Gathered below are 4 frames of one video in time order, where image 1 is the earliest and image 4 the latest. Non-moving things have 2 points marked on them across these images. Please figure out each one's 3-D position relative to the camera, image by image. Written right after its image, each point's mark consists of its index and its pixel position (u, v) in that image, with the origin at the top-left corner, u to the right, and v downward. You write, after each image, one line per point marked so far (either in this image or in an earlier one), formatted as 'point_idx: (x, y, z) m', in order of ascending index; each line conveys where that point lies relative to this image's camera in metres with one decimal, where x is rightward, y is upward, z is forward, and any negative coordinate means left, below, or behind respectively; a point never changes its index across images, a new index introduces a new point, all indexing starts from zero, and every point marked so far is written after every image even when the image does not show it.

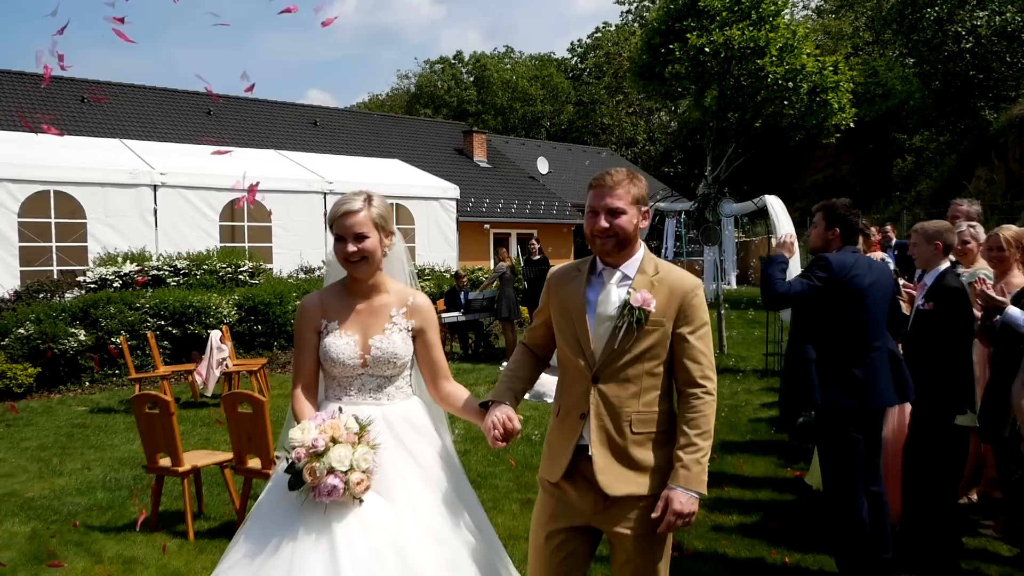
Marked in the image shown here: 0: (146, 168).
0: (-6.6, +2.2, +14.0) m
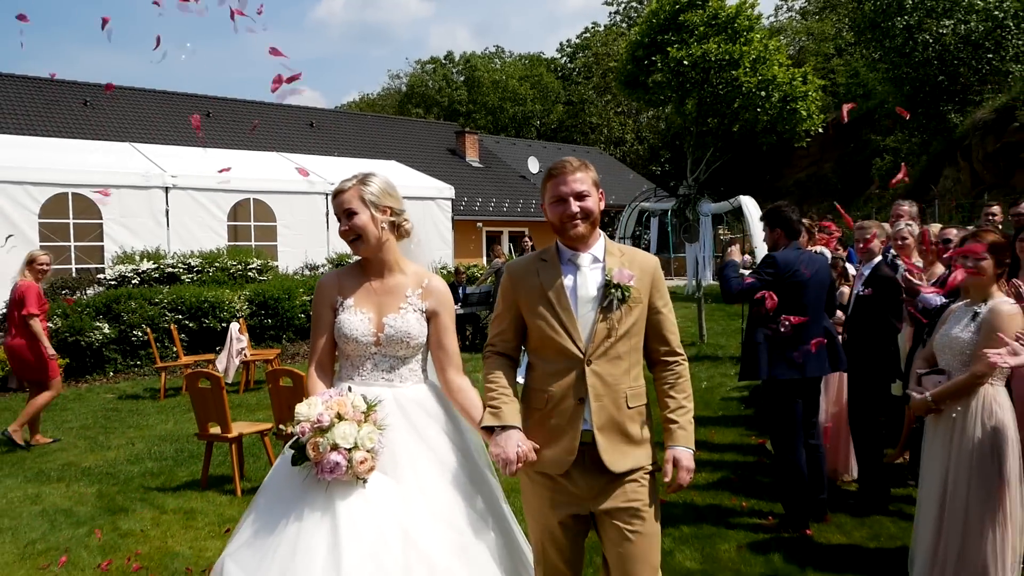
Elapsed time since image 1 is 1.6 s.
0: (-6.8, +2.2, +14.8) m
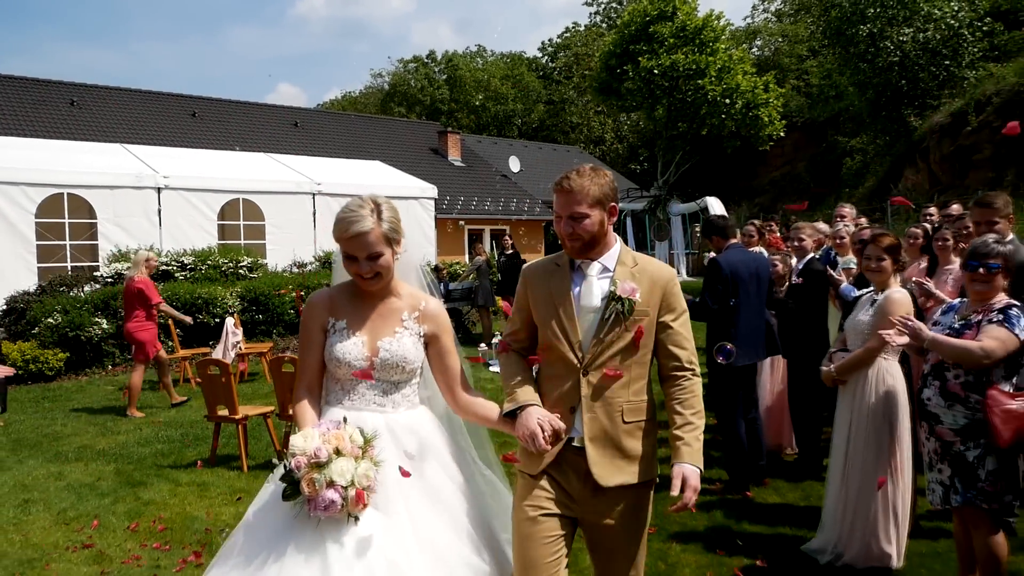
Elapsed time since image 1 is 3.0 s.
0: (-7.1, +2.3, +15.3) m
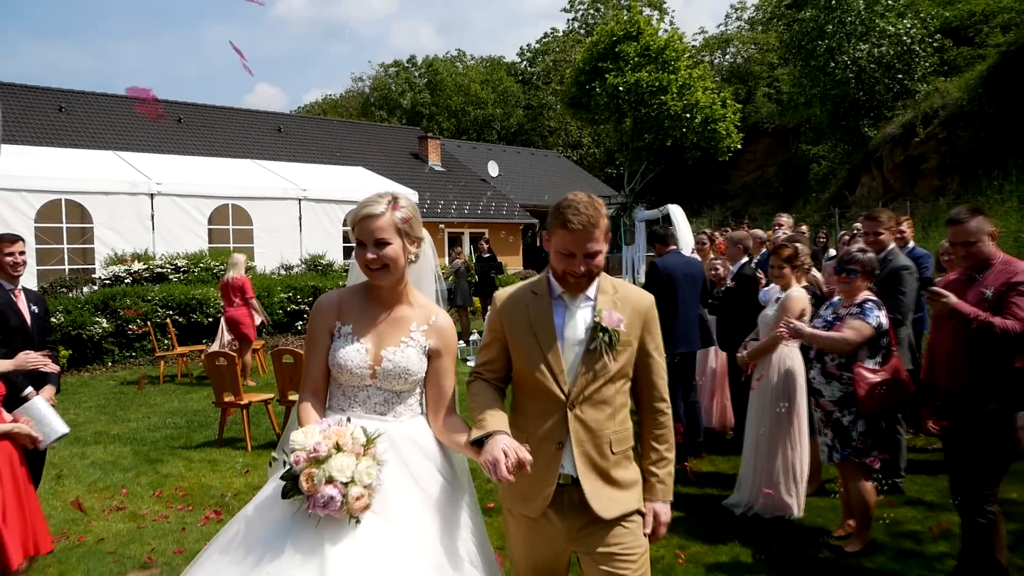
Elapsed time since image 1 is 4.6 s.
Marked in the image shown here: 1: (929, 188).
0: (-7.6, +2.3, +16.0) m
1: (+9.6, +2.3, +17.9) m
